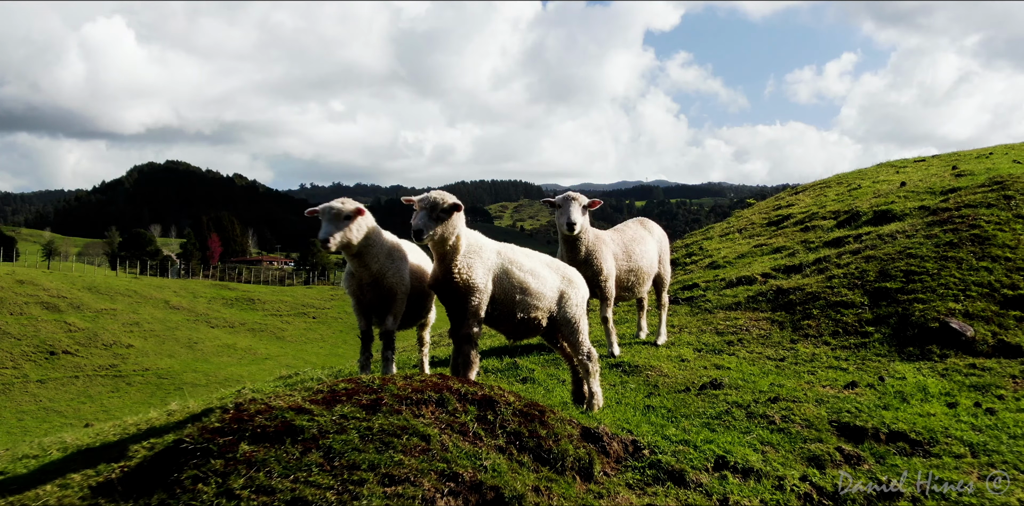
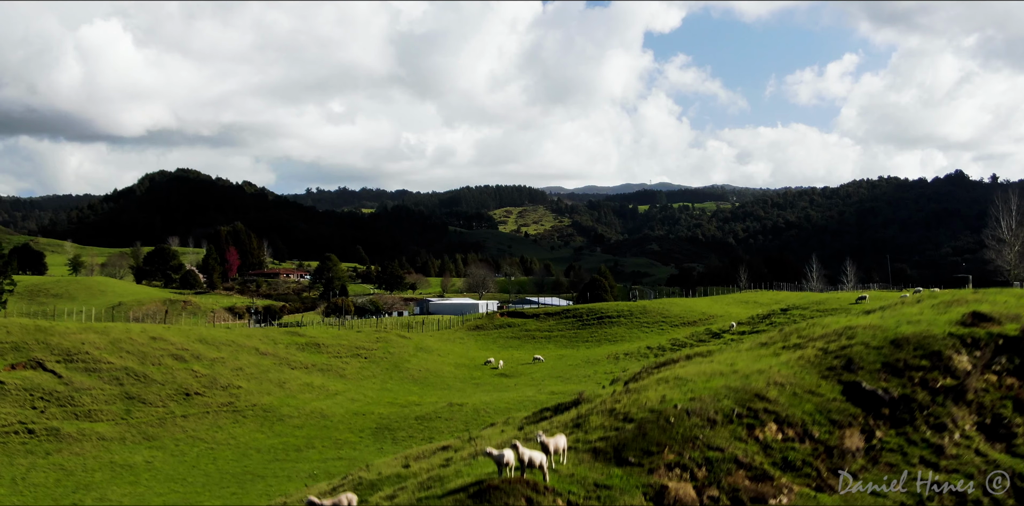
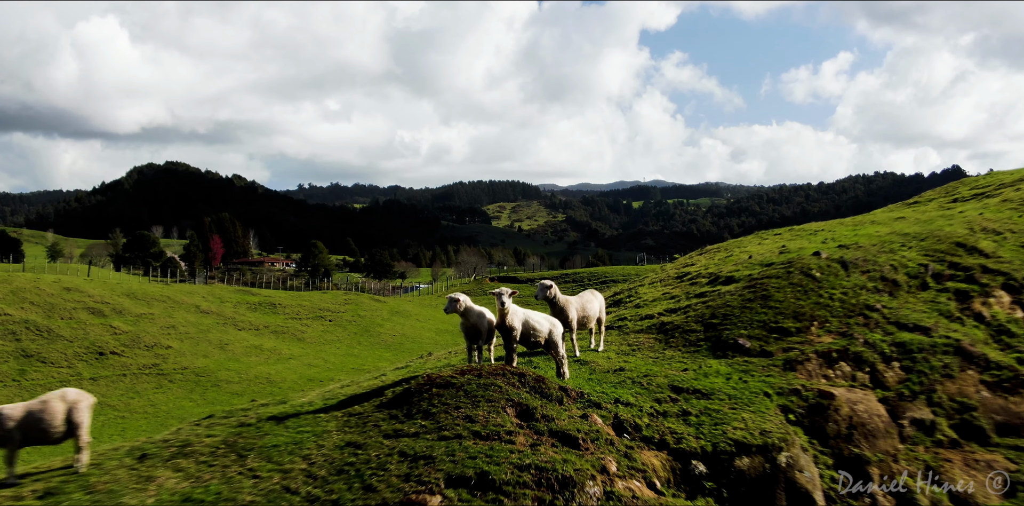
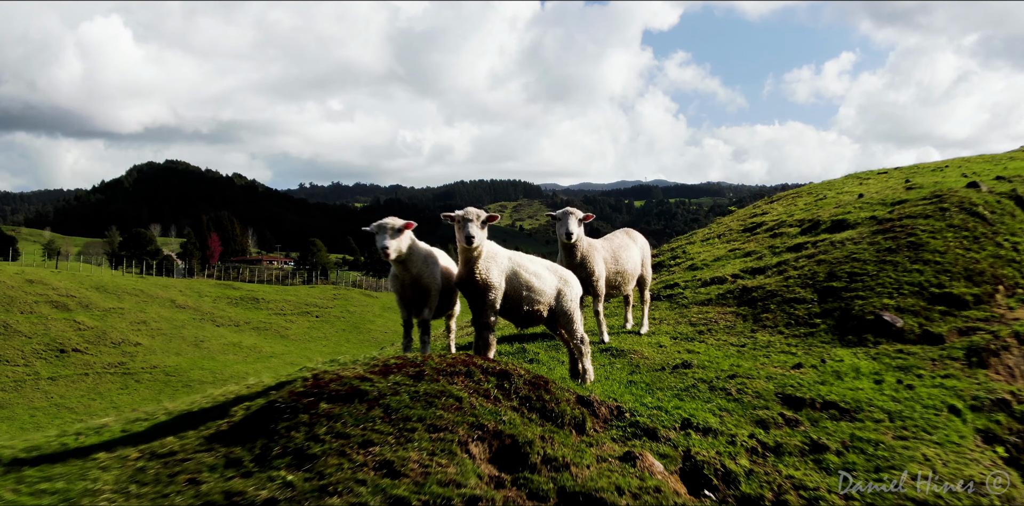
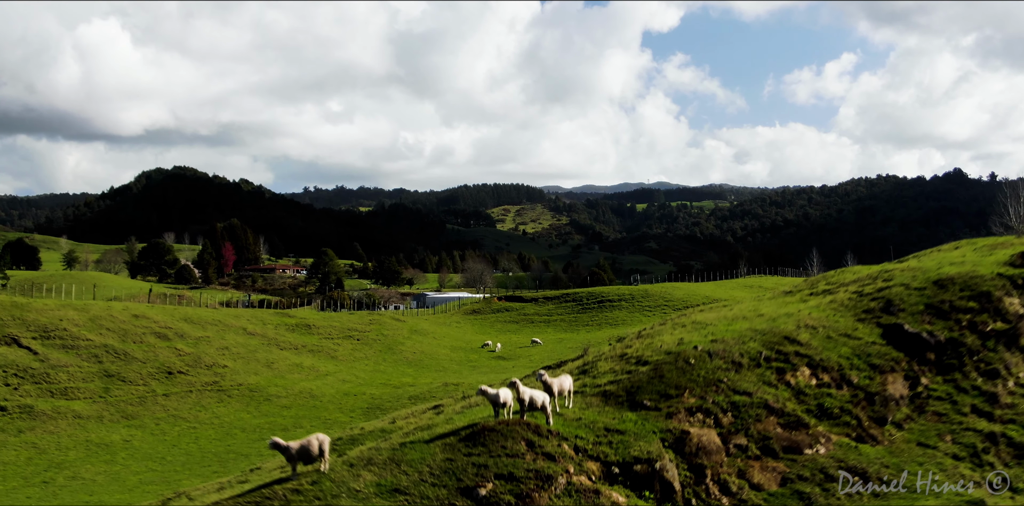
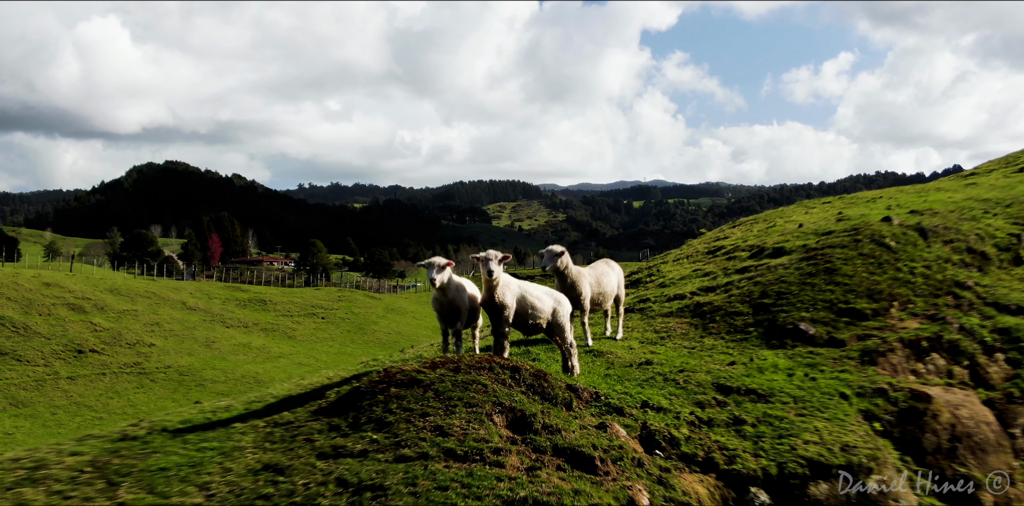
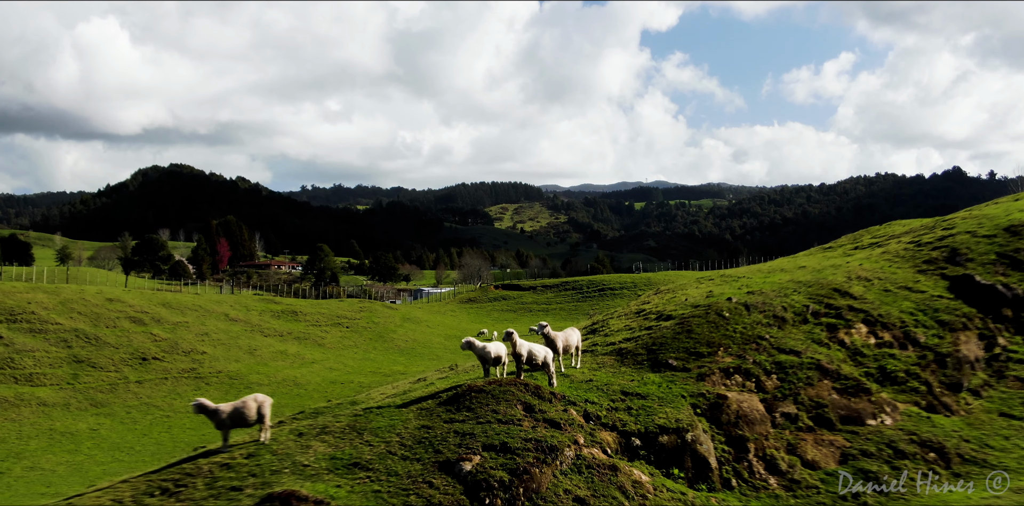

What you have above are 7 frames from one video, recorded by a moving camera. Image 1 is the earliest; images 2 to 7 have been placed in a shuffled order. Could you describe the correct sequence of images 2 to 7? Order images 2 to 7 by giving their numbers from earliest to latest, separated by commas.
4, 6, 3, 7, 5, 2
